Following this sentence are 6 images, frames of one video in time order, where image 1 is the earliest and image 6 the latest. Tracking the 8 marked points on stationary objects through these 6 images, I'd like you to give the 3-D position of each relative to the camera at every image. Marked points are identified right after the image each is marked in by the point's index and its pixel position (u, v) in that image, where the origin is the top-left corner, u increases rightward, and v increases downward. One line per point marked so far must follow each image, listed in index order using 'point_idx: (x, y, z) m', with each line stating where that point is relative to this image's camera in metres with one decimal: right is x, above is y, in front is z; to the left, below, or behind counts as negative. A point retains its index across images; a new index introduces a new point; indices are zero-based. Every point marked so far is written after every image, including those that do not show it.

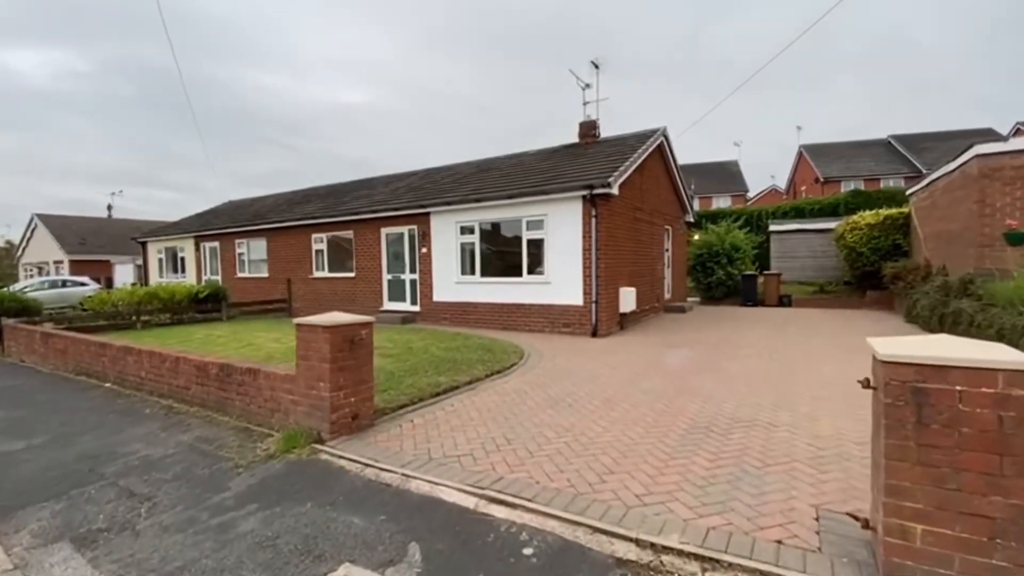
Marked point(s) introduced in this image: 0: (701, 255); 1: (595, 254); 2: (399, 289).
0: (+7.0, +1.2, +17.8) m
1: (+1.8, +0.7, +10.2) m
2: (-3.2, 0.0, +13.5) m
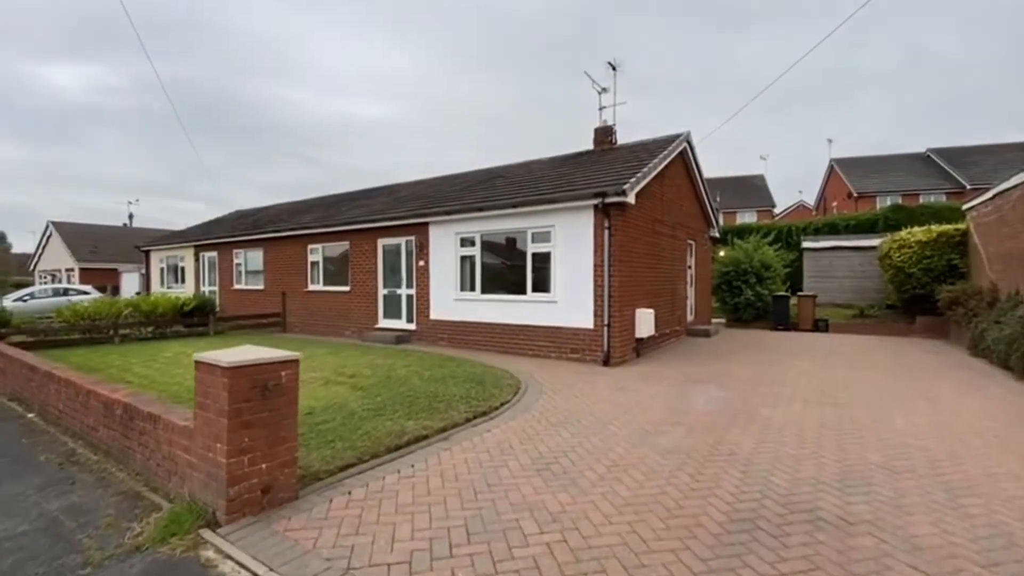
0: (+7.4, +0.5, +16.3) m
1: (+1.8, +0.3, +9.0) m
2: (-3.0, -0.4, +12.4) m
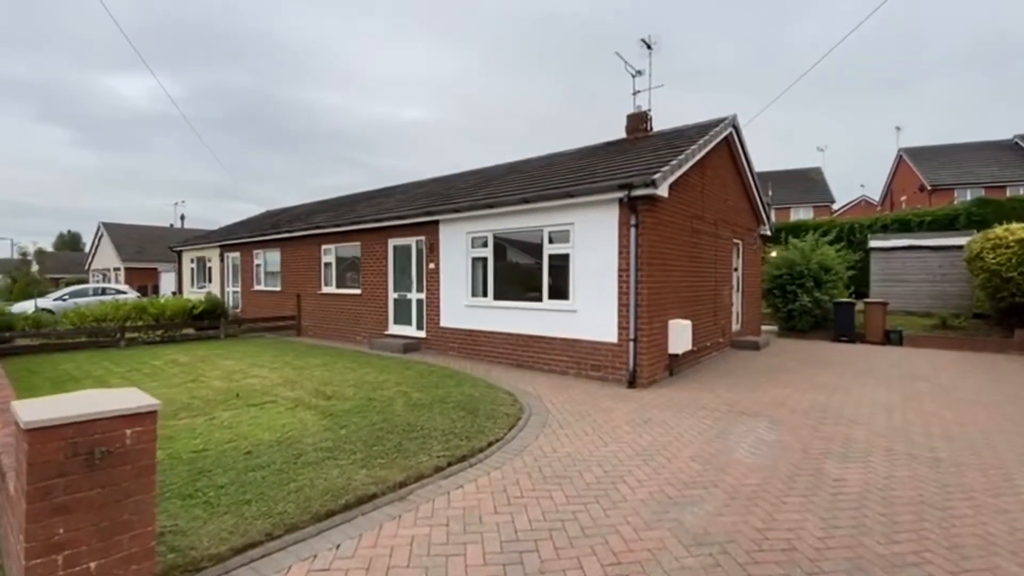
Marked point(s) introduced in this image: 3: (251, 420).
0: (+8.2, +0.4, +14.5) m
1: (+2.0, +0.2, +7.7) m
2: (-2.6, -0.5, +11.5) m
3: (-2.9, -1.5, +5.4) m
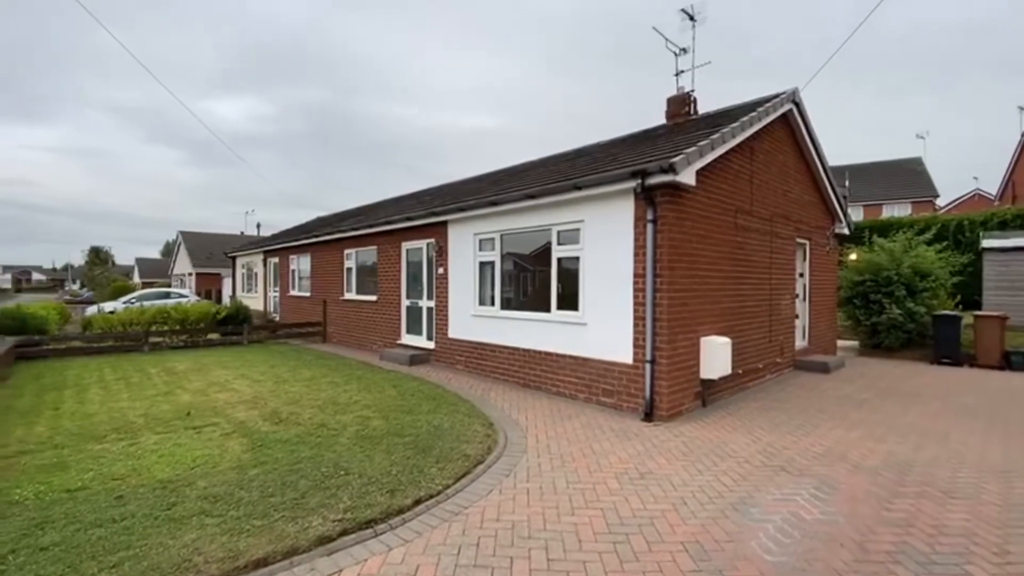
0: (+8.9, +0.1, +12.2) m
1: (+1.8, +0.1, +6.3) m
2: (-2.1, -0.7, +10.7) m
3: (-3.3, -1.6, +4.7) m
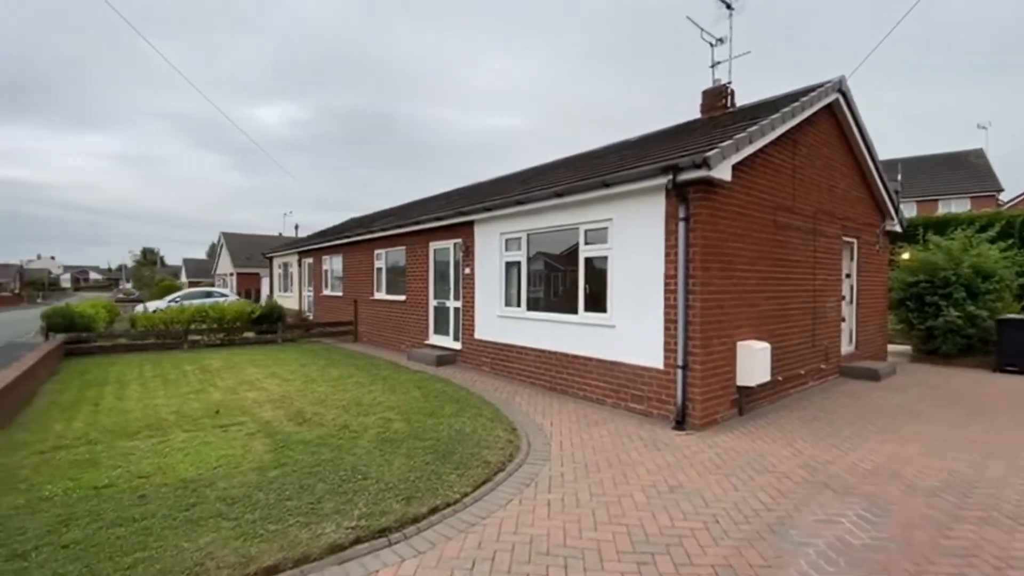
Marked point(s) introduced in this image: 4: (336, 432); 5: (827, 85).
0: (+9.6, +0.1, +11.4) m
1: (+2.2, +0.1, +6.0) m
2: (-1.5, -0.7, +10.7) m
3: (-3.1, -1.6, +4.7) m
4: (-1.9, -1.6, +5.2) m
5: (+5.2, +3.3, +7.8) m
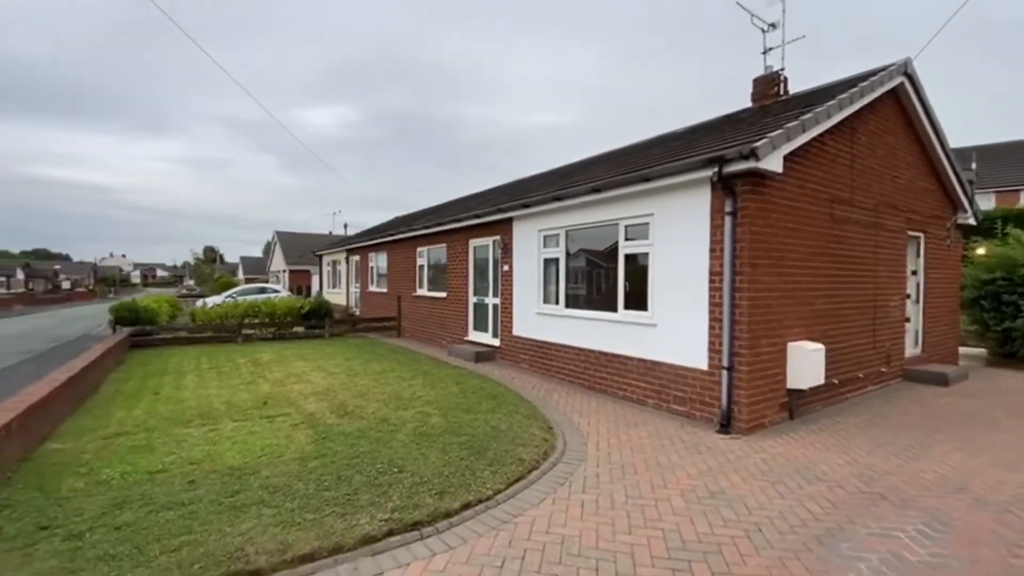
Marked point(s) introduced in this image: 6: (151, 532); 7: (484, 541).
0: (+10.5, +0.1, +10.5) m
1: (+2.6, +0.1, +5.7) m
2: (-0.6, -0.6, +10.7) m
3: (-2.8, -1.5, +4.9) m
4: (-1.5, -1.5, +5.3) m
5: (+5.8, +3.4, +7.3) m
6: (-2.3, -1.6, +3.1) m
7: (-0.2, -1.7, +3.2) m
